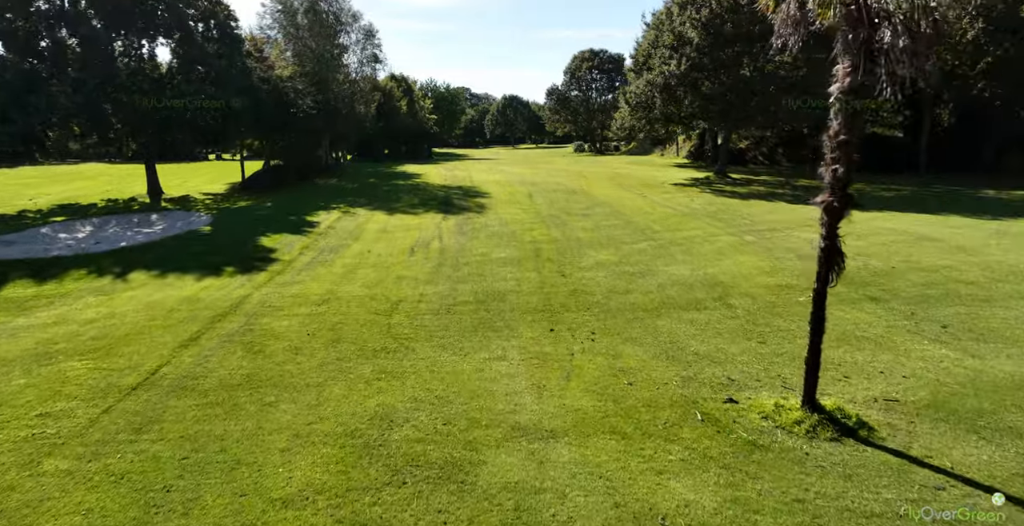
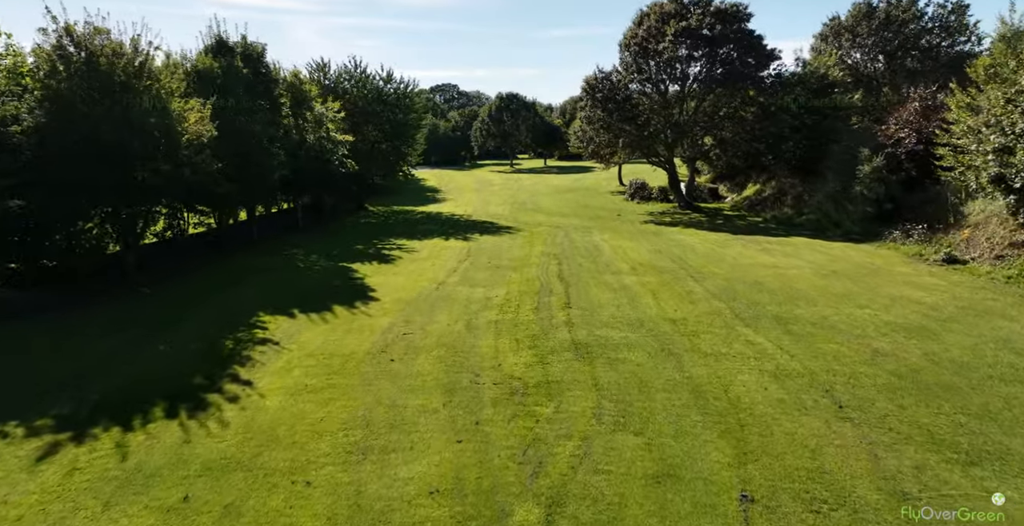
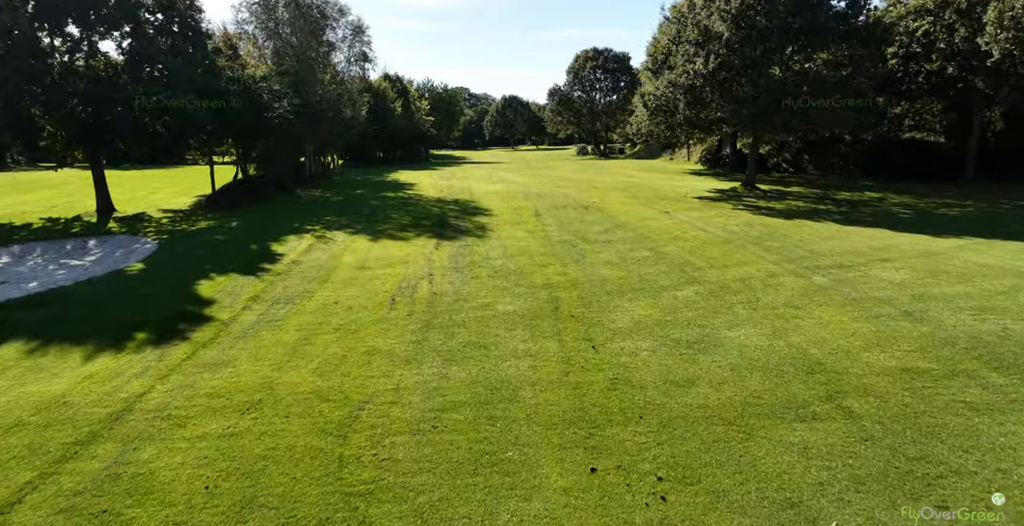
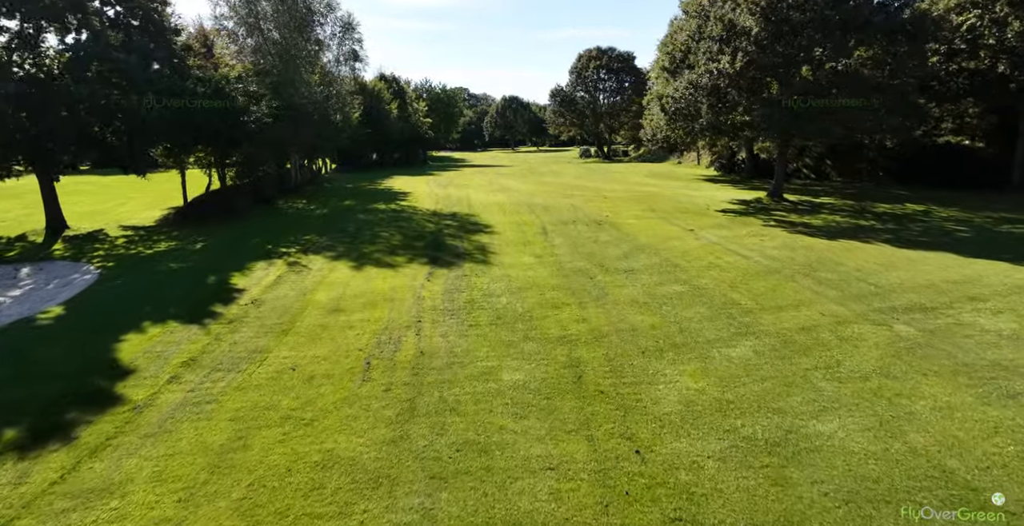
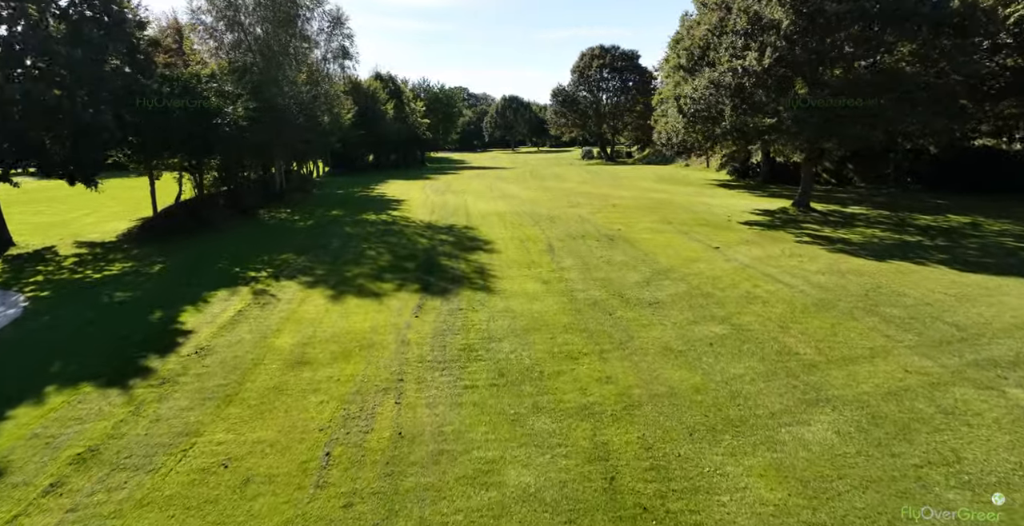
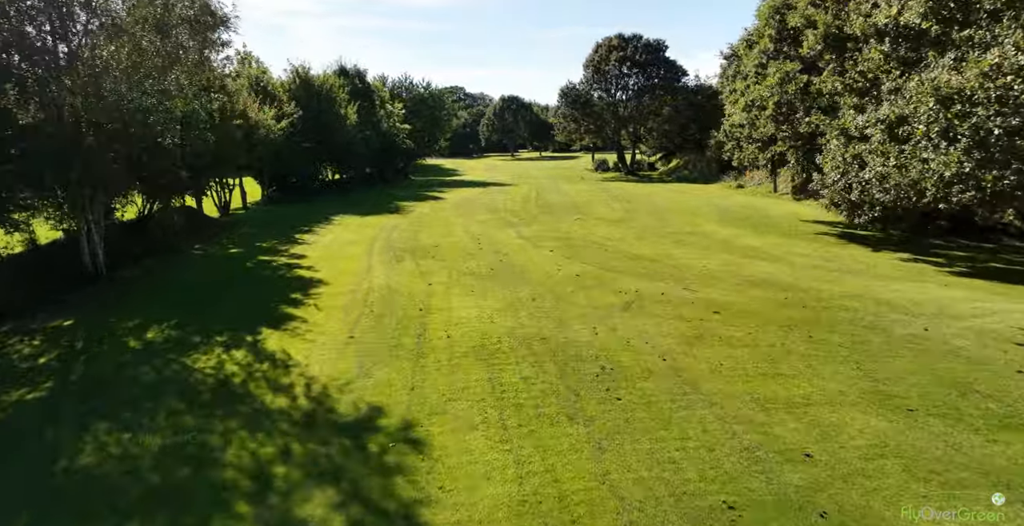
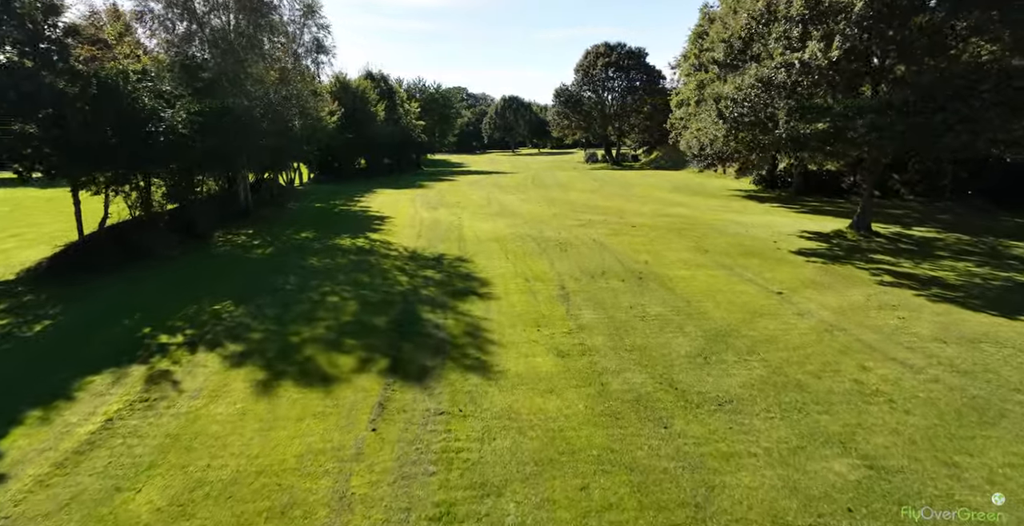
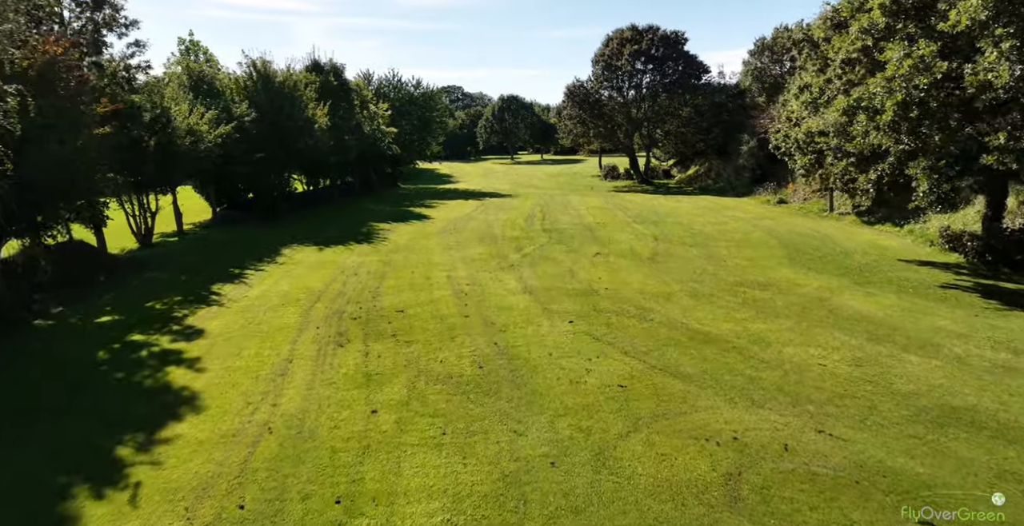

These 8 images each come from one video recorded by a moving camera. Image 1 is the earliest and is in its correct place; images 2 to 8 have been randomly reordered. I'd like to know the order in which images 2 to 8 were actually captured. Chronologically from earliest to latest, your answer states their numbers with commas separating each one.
3, 4, 5, 7, 6, 8, 2
